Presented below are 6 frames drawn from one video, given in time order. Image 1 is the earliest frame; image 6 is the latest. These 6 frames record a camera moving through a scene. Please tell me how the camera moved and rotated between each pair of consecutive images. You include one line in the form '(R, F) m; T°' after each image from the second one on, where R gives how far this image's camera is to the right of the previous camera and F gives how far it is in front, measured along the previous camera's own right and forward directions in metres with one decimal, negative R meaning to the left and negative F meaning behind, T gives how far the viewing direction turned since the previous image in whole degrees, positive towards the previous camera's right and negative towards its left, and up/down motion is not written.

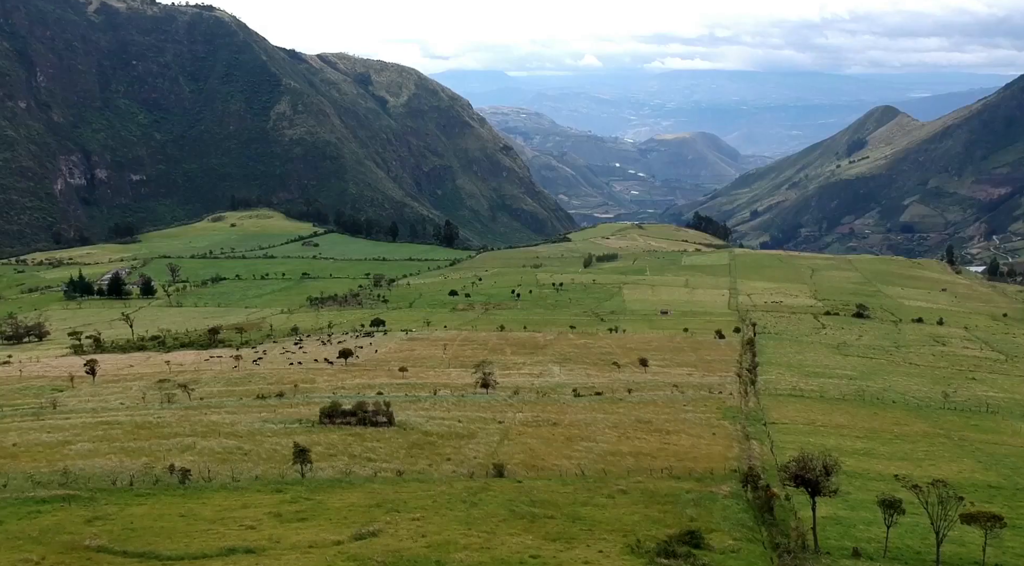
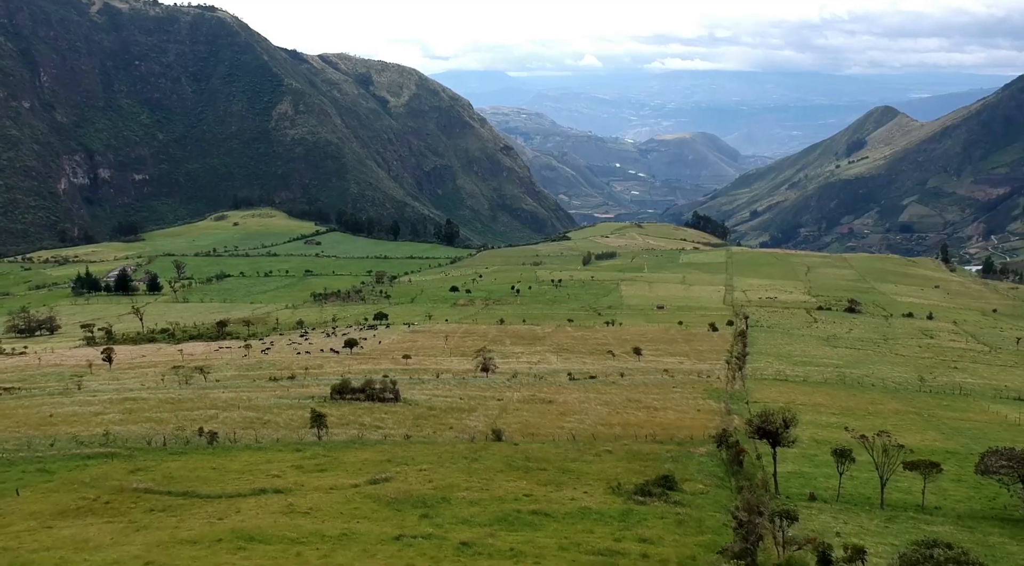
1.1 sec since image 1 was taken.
(+0.2, -4.7) m; 0°
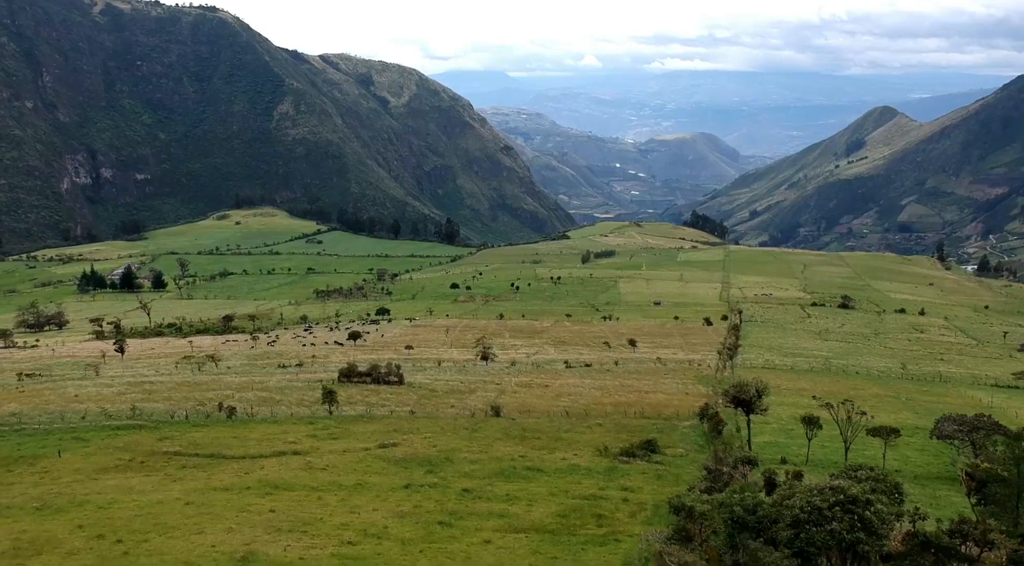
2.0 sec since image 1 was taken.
(+0.1, -3.8) m; 0°
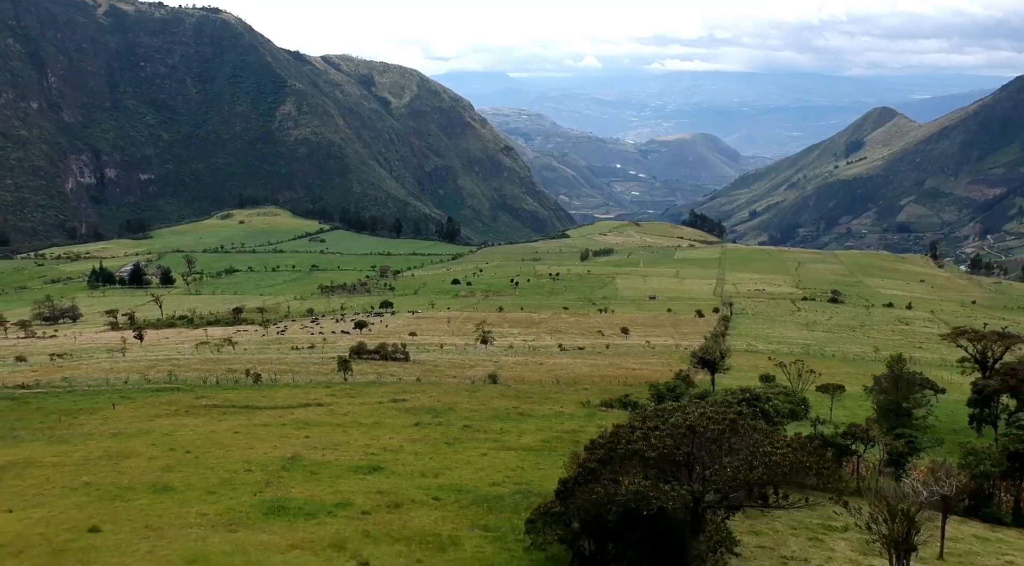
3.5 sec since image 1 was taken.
(+0.3, -6.3) m; 0°
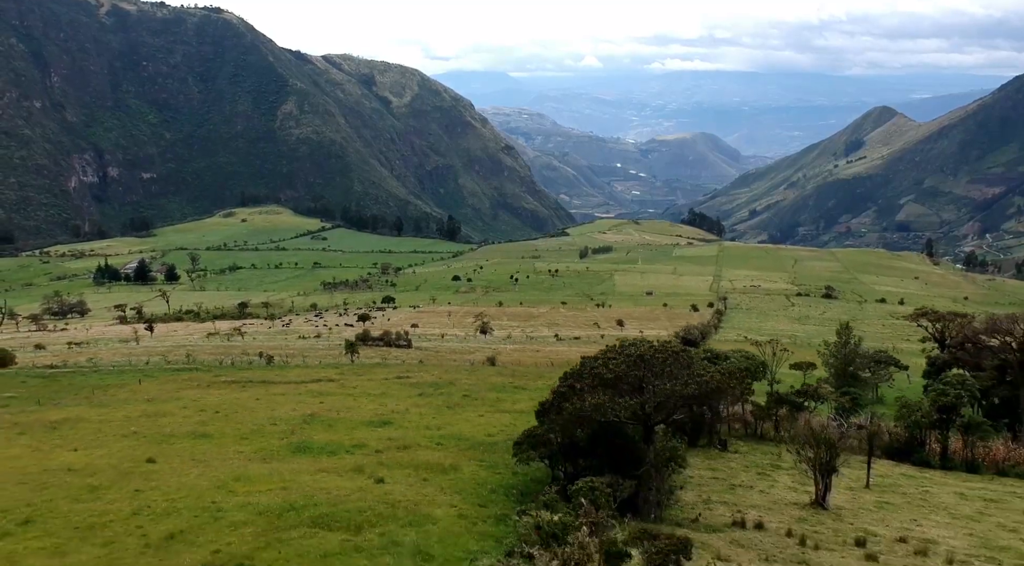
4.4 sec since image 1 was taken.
(+0.2, -3.9) m; 0°
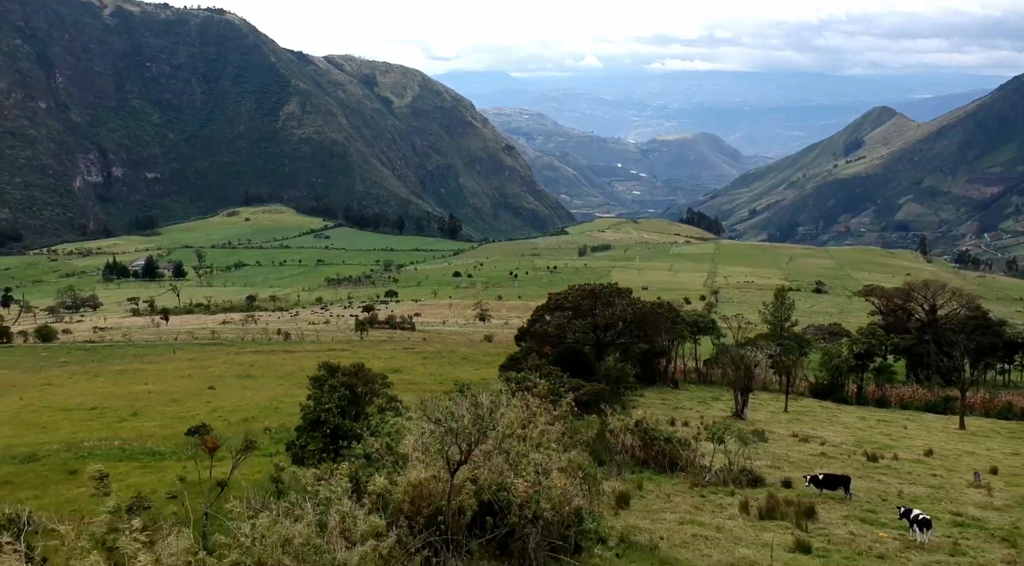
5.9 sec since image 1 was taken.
(+0.4, -6.3) m; 0°
